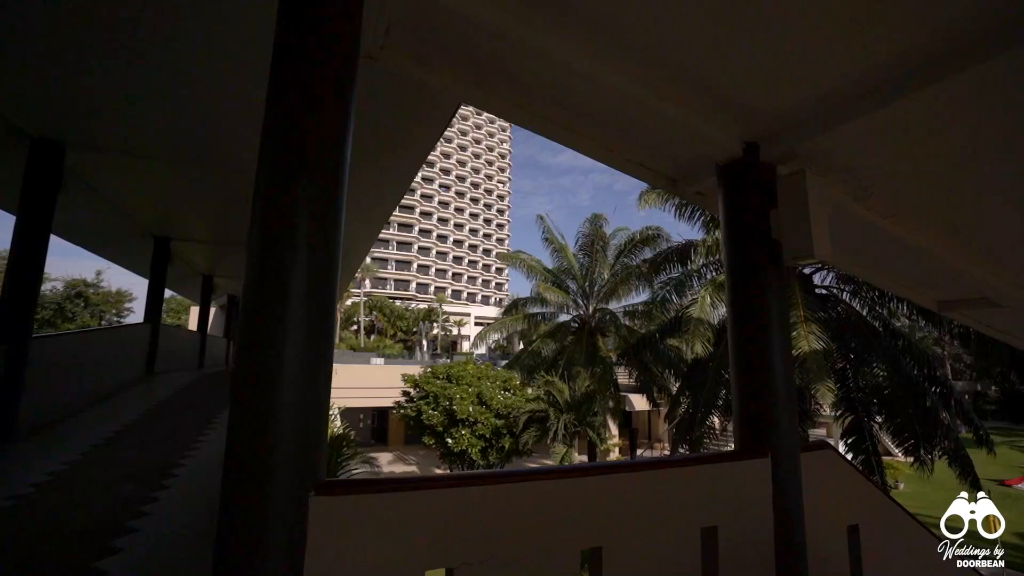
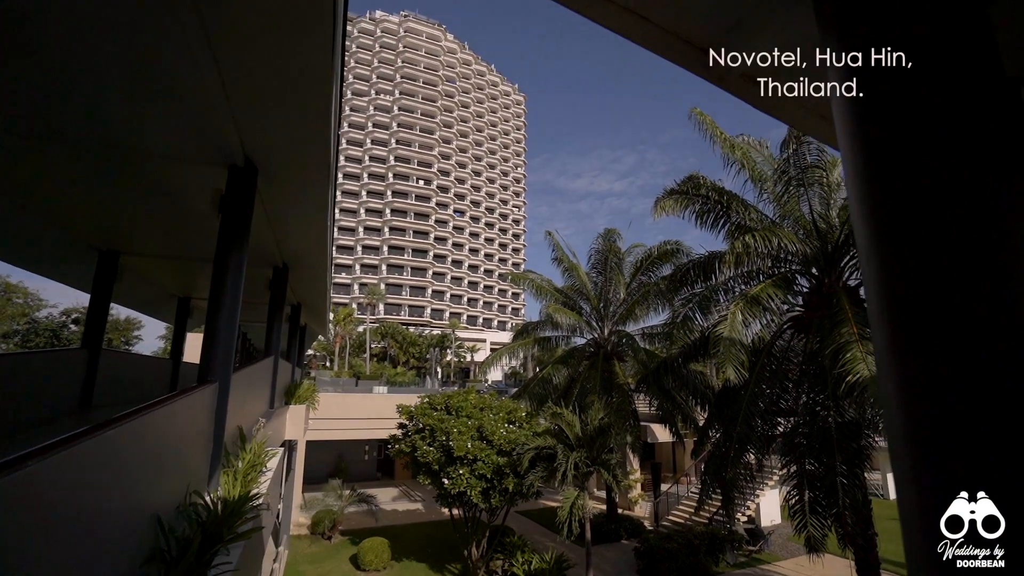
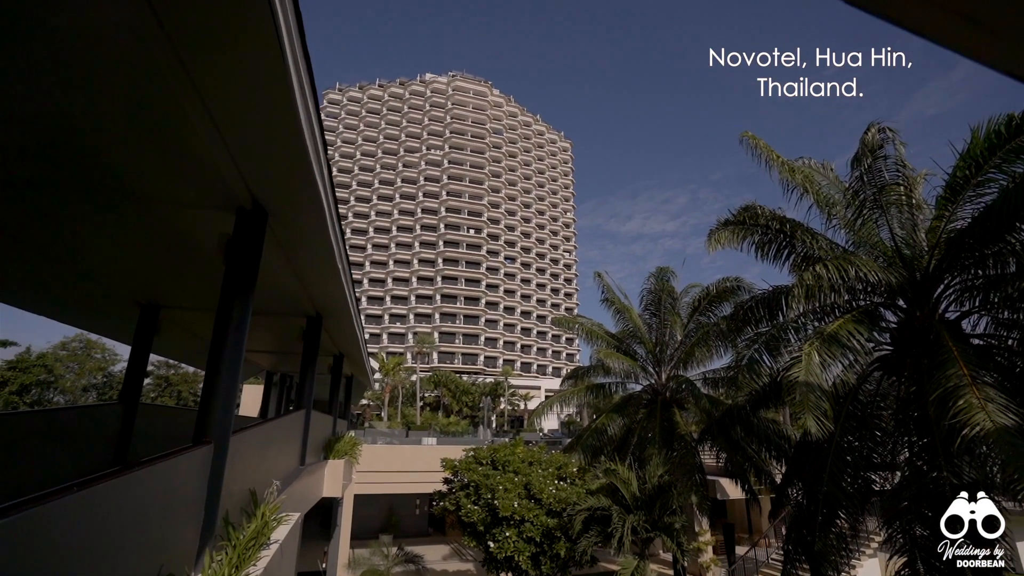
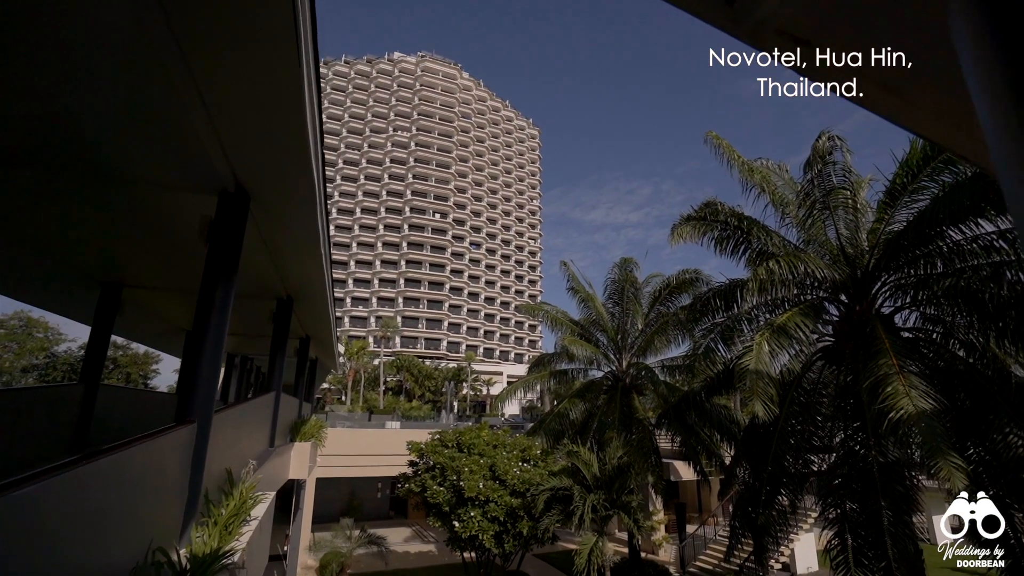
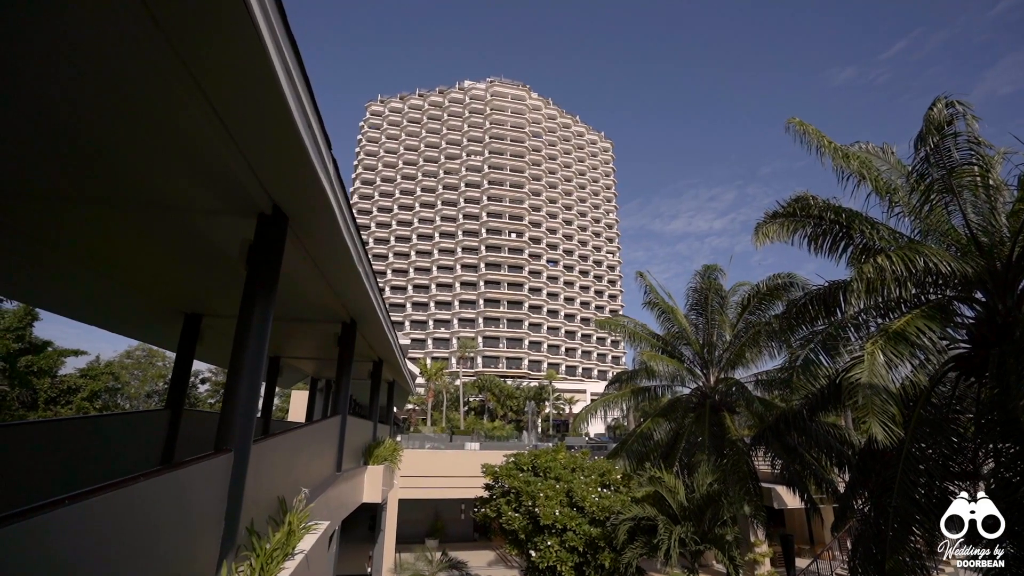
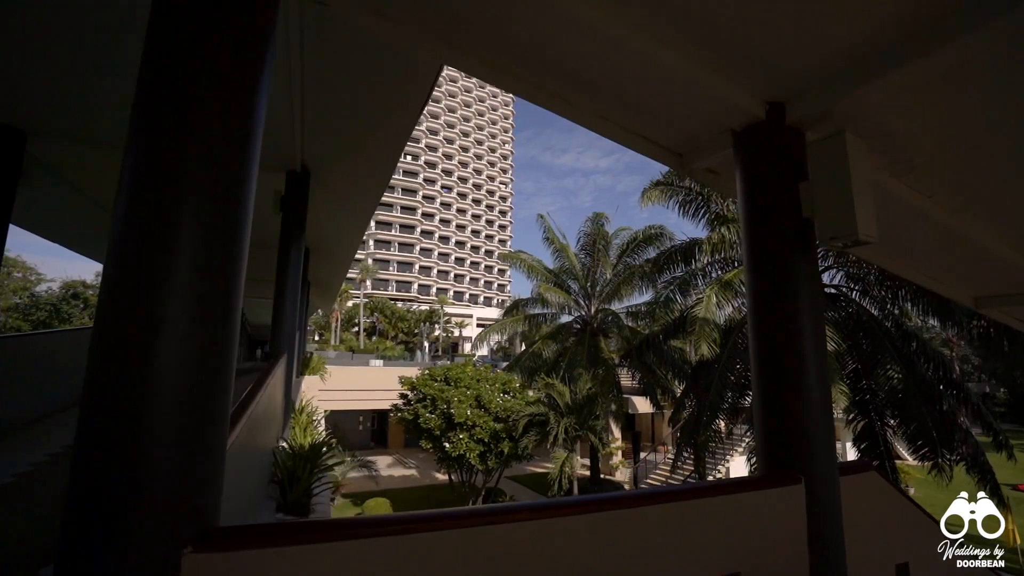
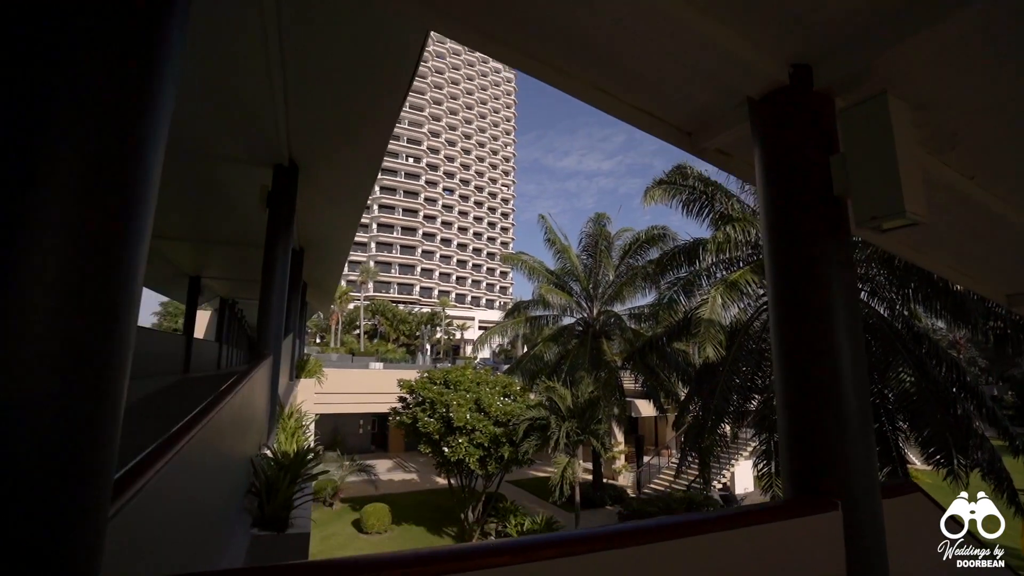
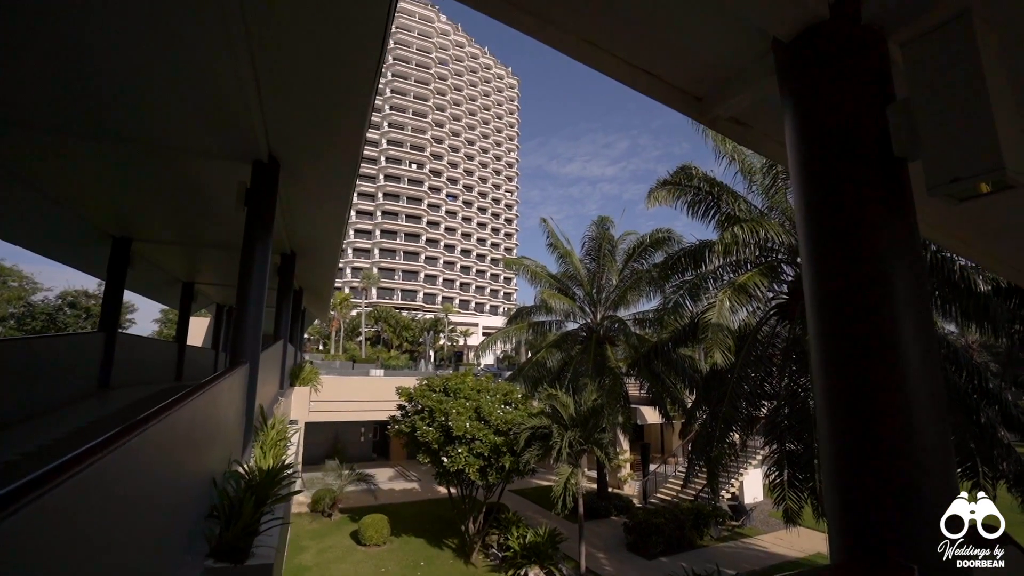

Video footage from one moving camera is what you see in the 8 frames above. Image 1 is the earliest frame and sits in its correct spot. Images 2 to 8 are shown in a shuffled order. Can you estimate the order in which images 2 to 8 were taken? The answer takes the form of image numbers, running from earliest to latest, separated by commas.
6, 7, 8, 2, 4, 3, 5
